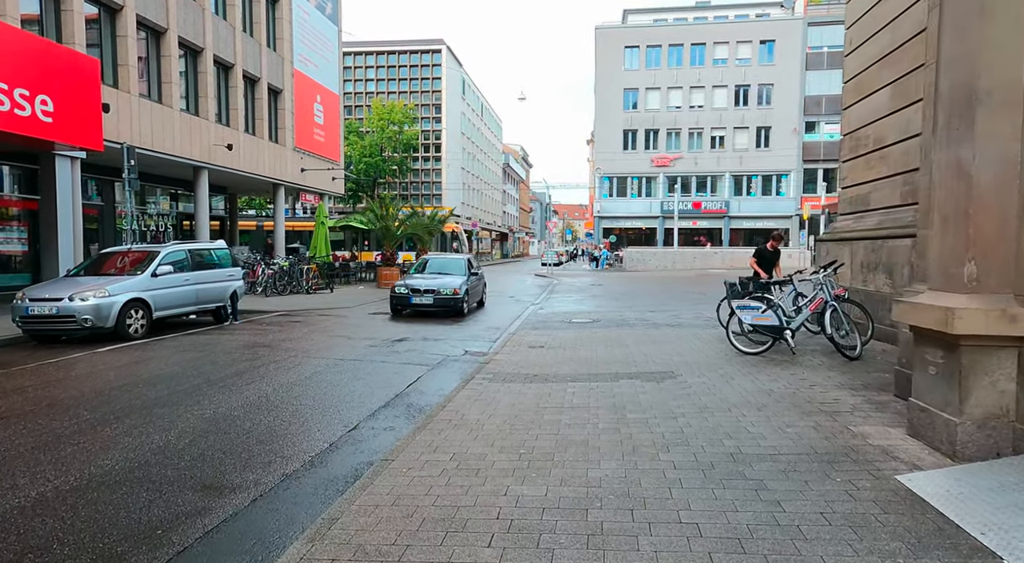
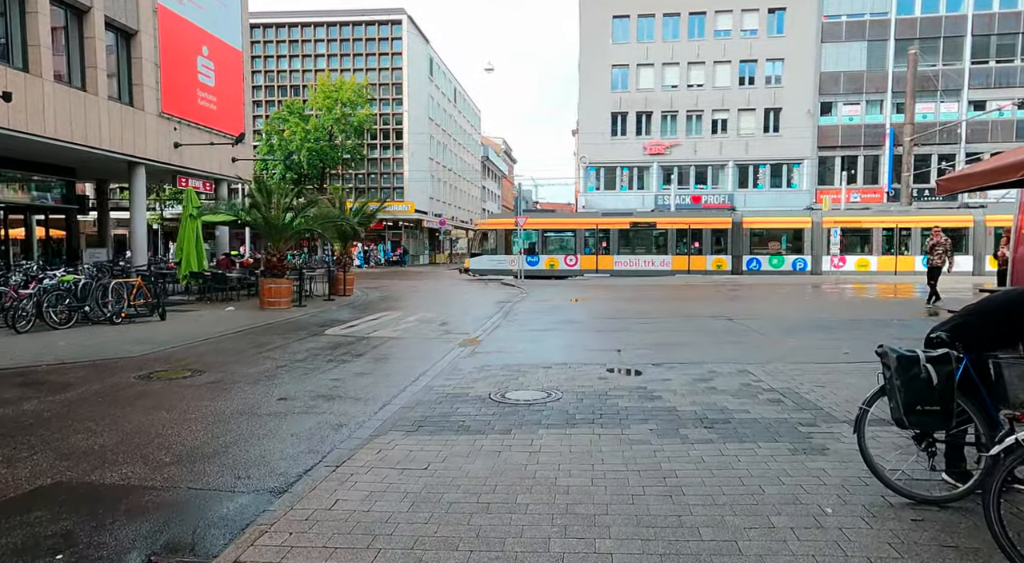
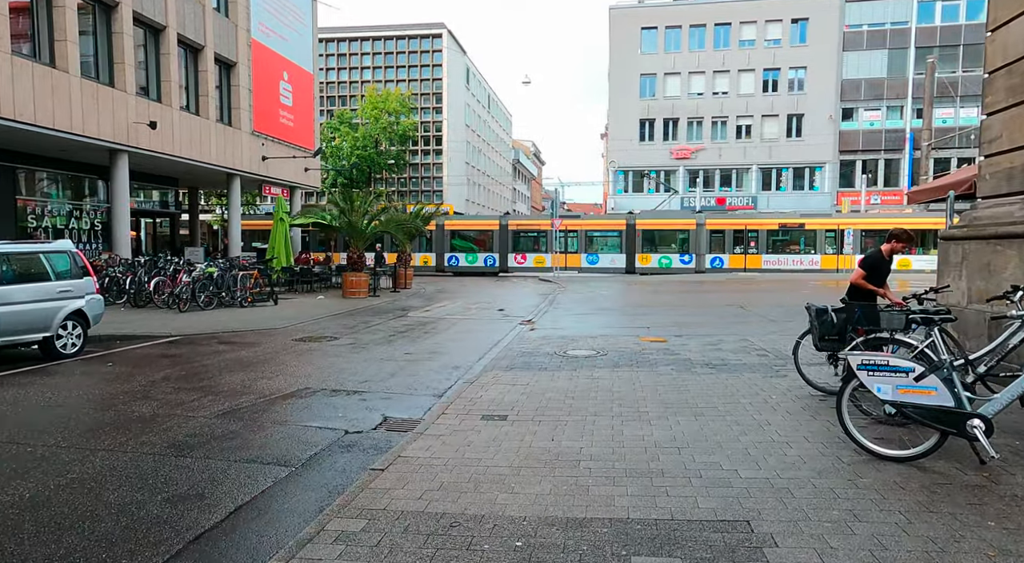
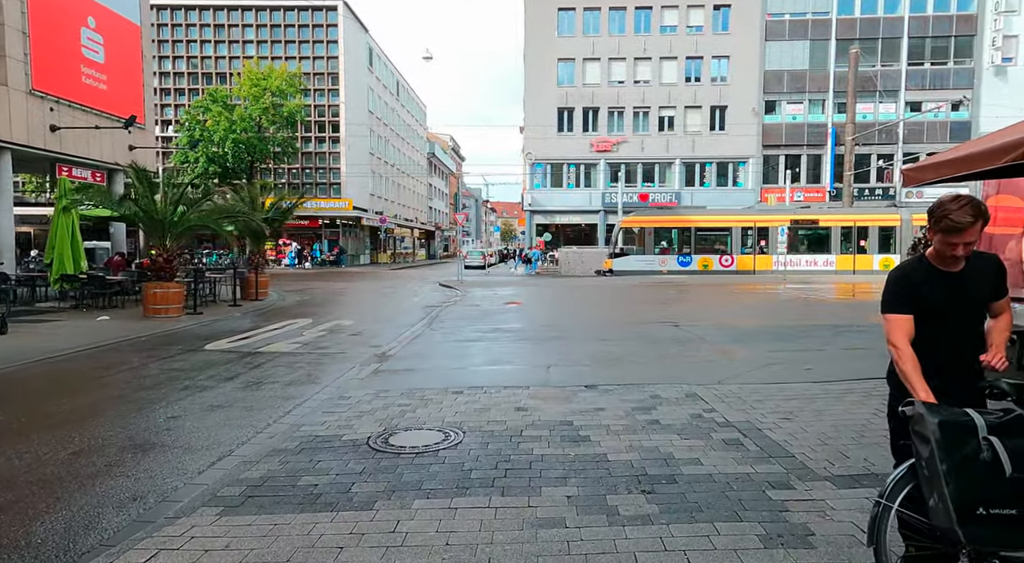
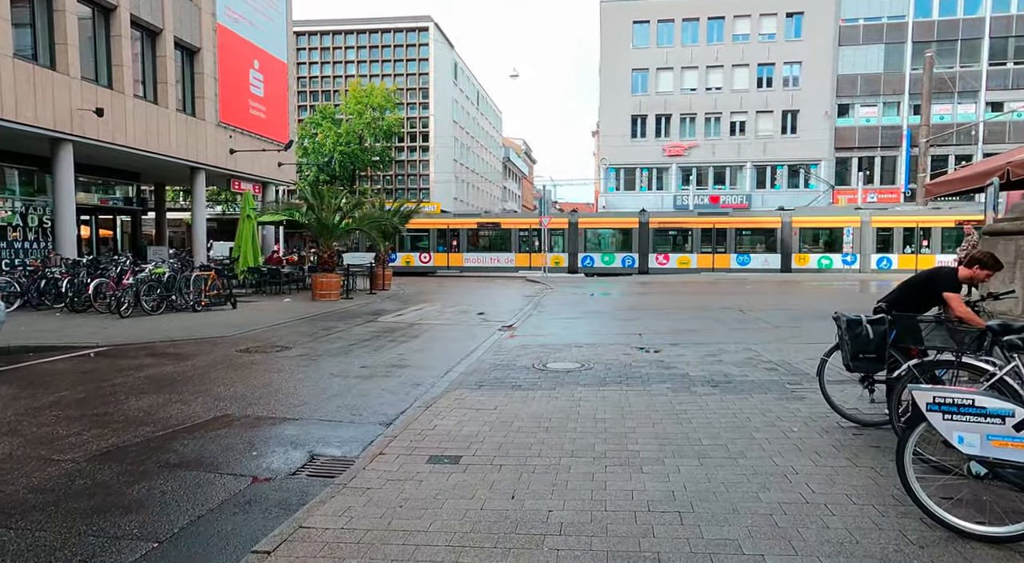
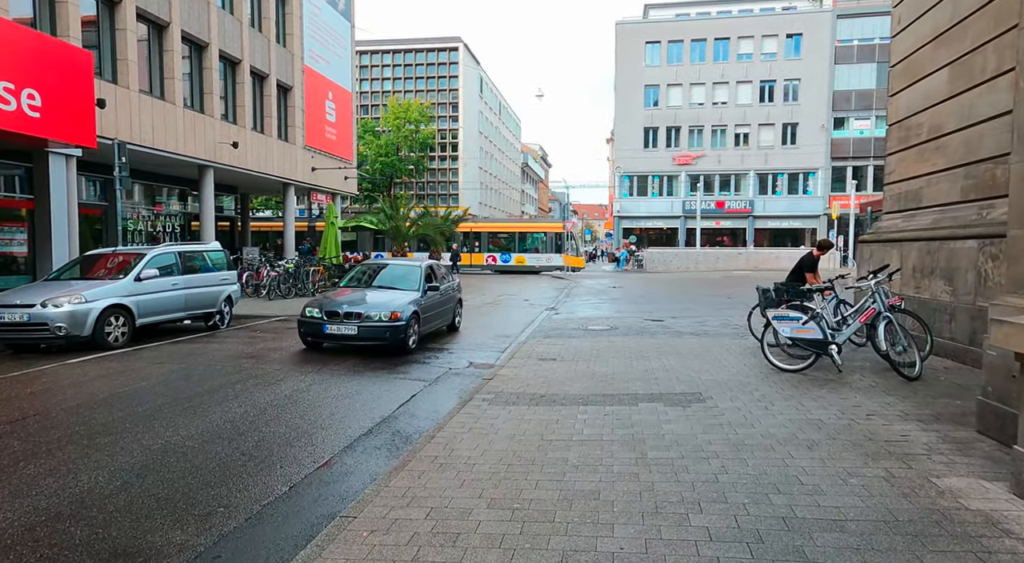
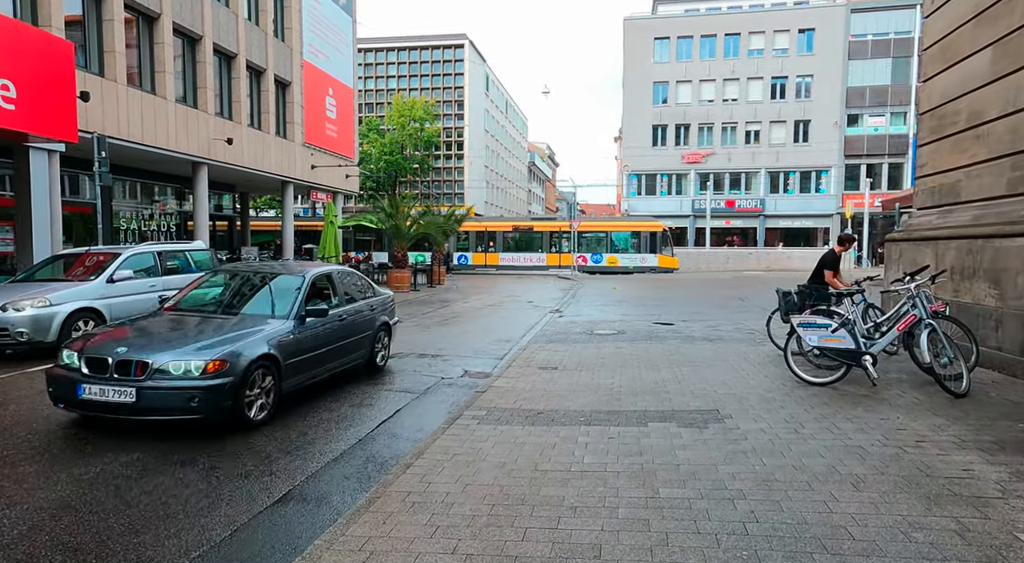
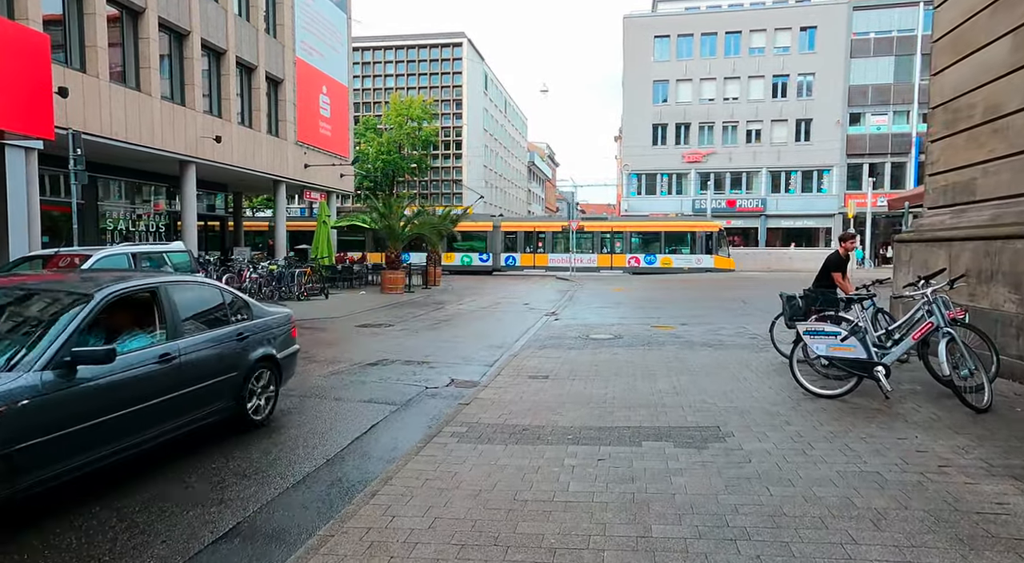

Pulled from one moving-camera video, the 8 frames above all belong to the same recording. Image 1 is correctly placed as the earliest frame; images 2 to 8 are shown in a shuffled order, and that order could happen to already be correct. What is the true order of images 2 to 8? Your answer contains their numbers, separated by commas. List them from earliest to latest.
6, 7, 8, 3, 5, 2, 4
